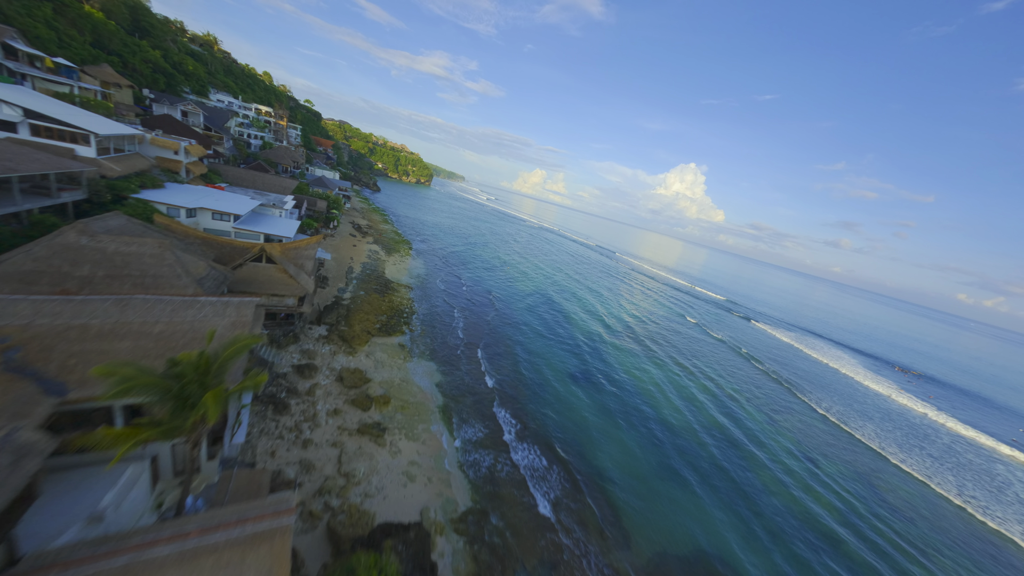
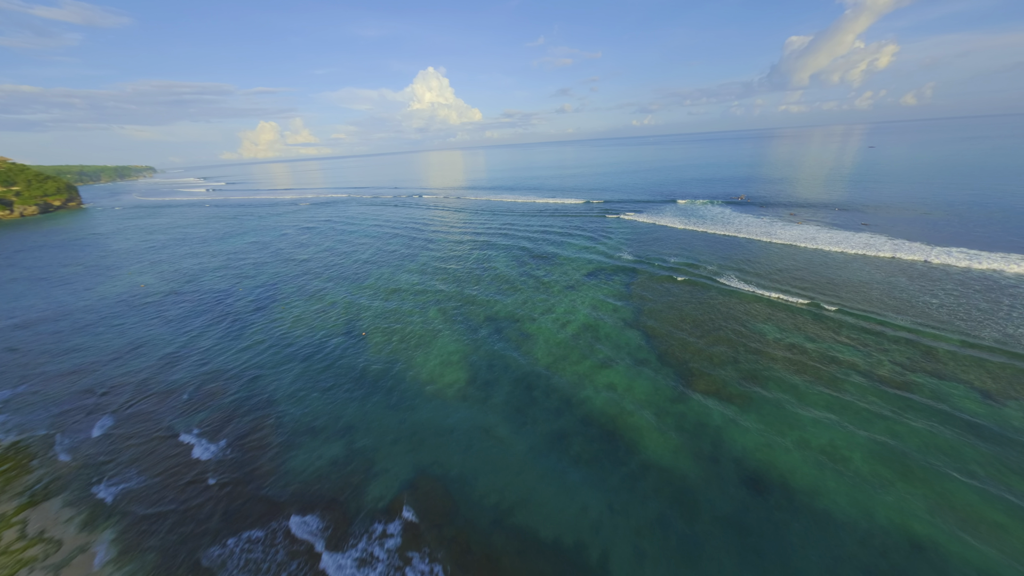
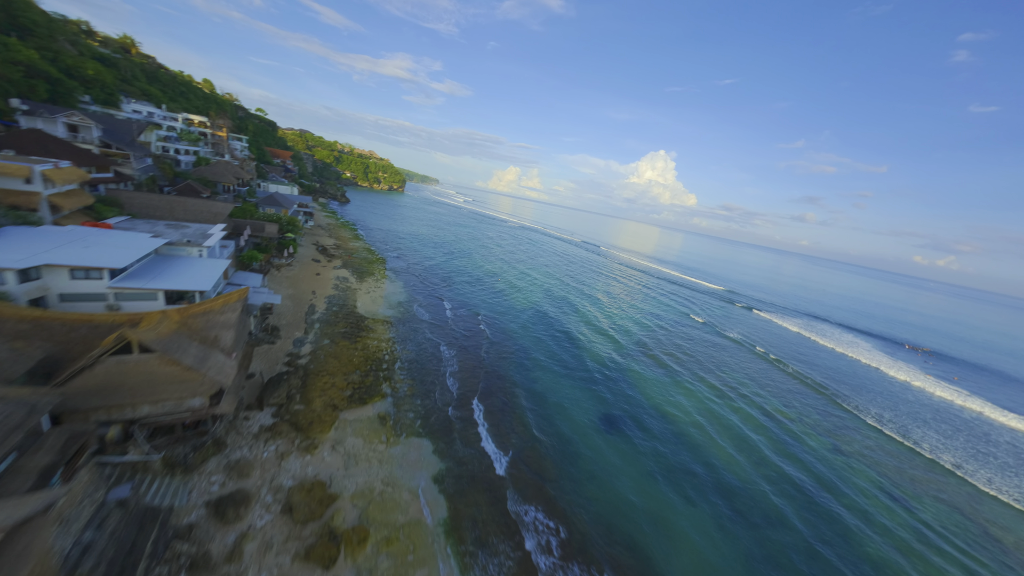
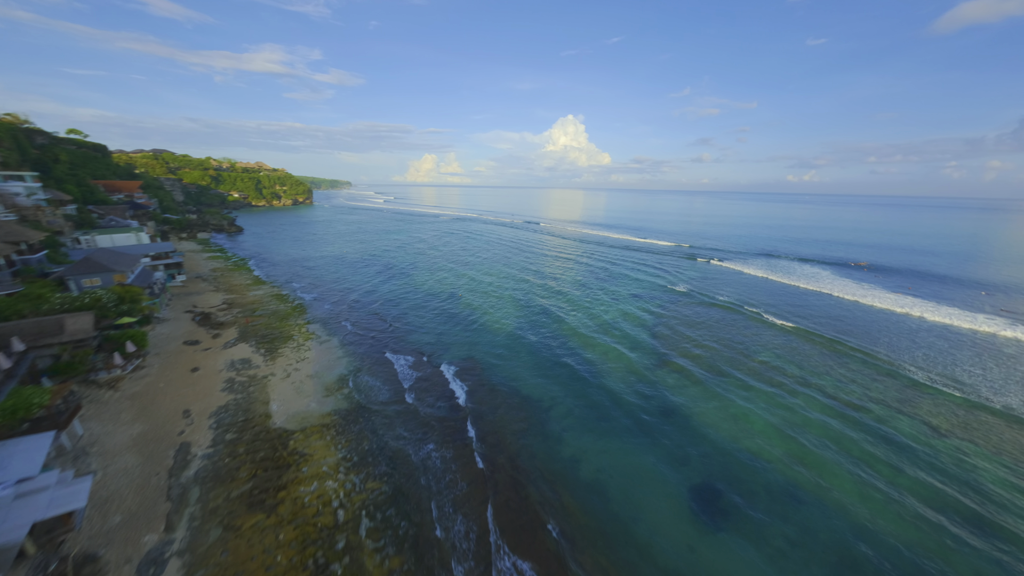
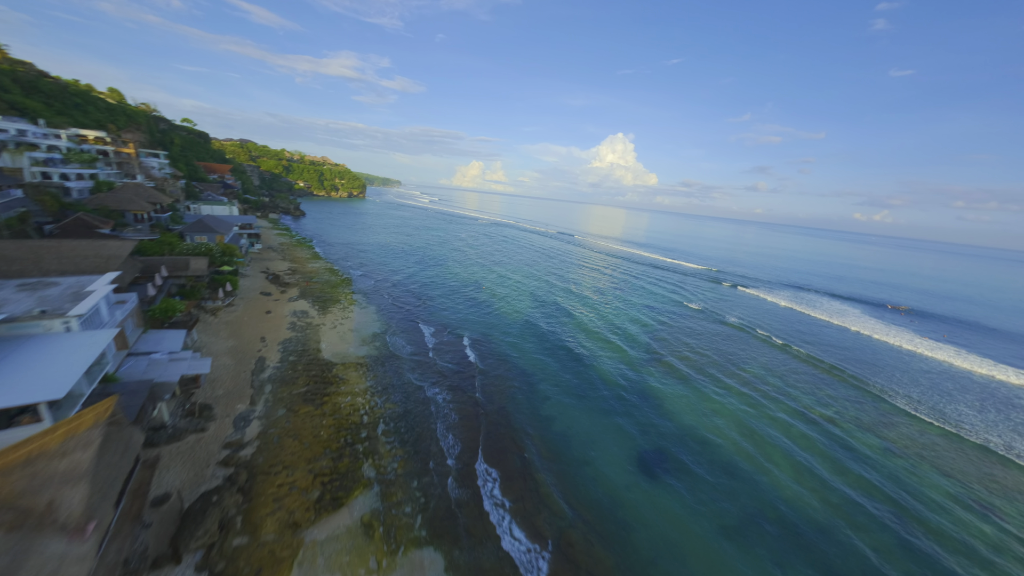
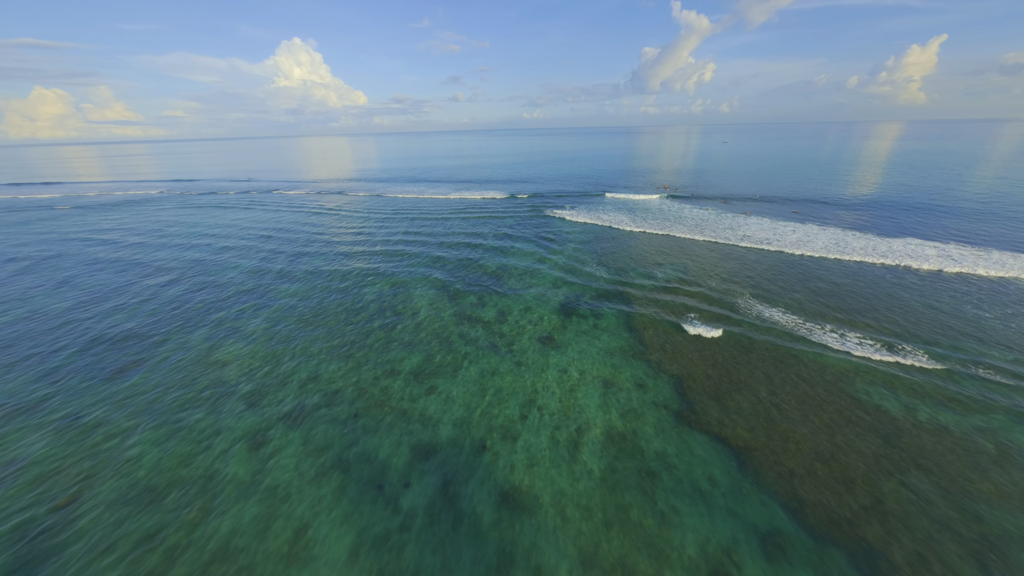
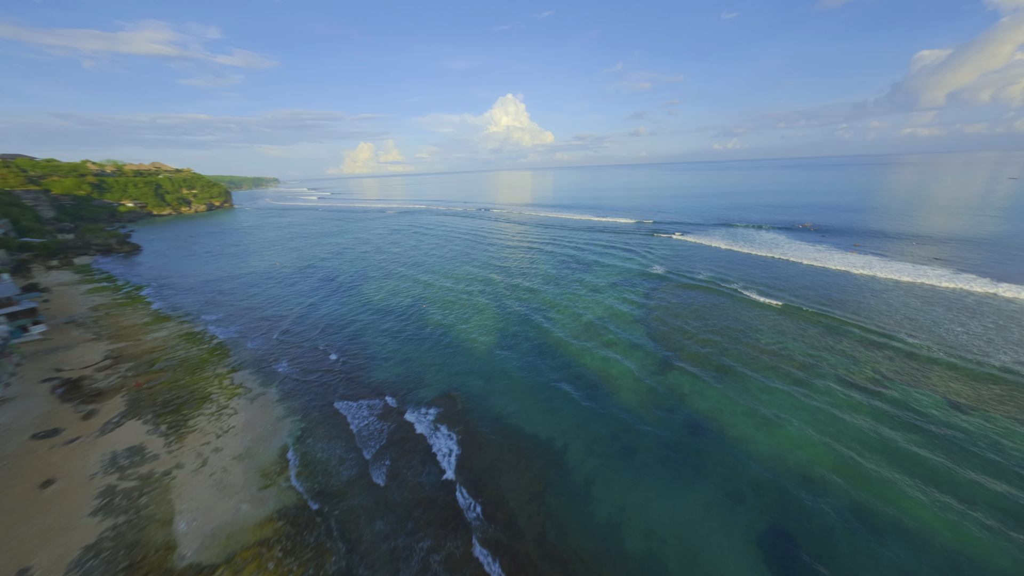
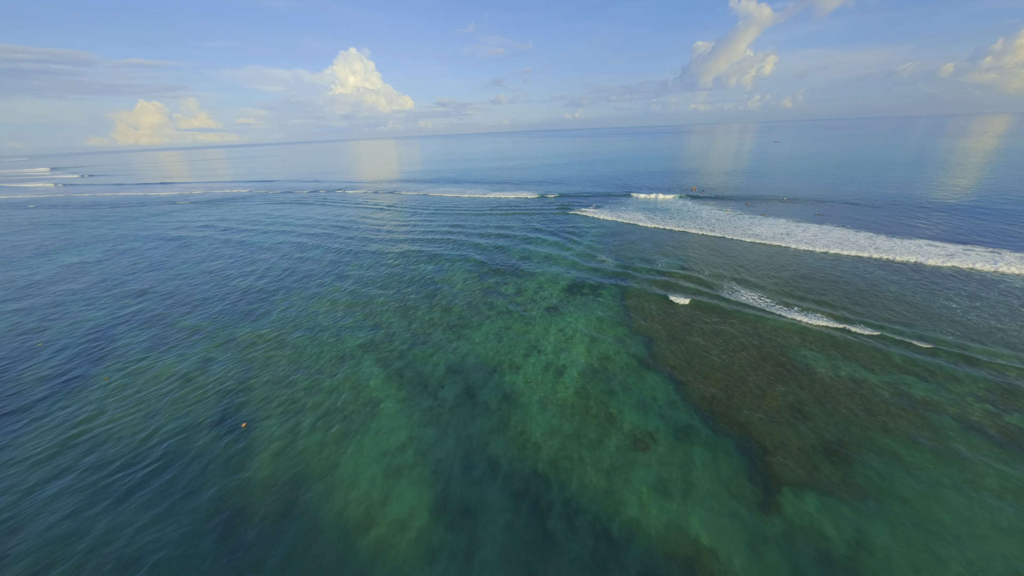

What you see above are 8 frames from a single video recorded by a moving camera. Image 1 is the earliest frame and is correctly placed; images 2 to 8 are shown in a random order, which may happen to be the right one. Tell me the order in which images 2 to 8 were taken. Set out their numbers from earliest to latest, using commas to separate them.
3, 5, 4, 7, 2, 8, 6
